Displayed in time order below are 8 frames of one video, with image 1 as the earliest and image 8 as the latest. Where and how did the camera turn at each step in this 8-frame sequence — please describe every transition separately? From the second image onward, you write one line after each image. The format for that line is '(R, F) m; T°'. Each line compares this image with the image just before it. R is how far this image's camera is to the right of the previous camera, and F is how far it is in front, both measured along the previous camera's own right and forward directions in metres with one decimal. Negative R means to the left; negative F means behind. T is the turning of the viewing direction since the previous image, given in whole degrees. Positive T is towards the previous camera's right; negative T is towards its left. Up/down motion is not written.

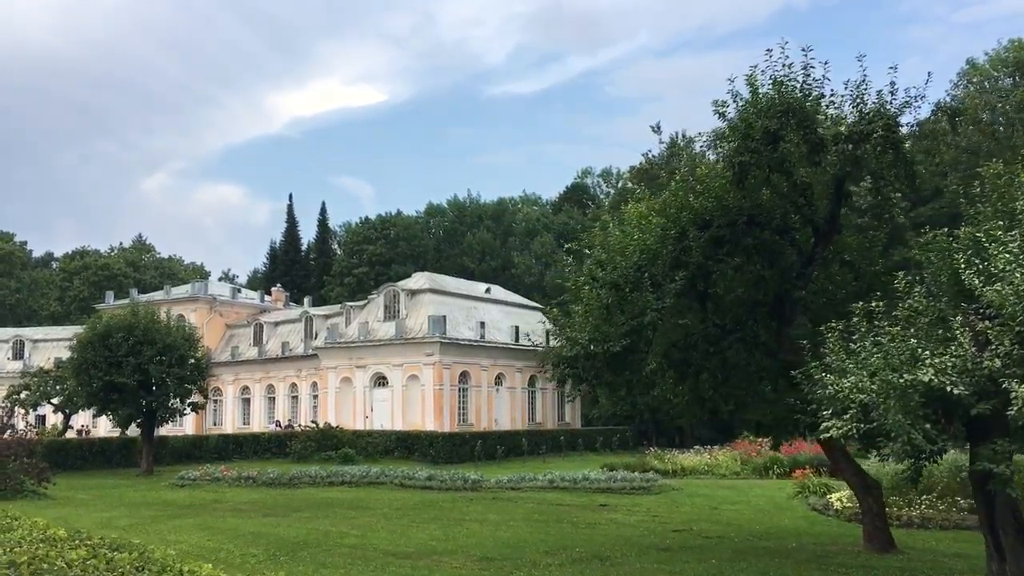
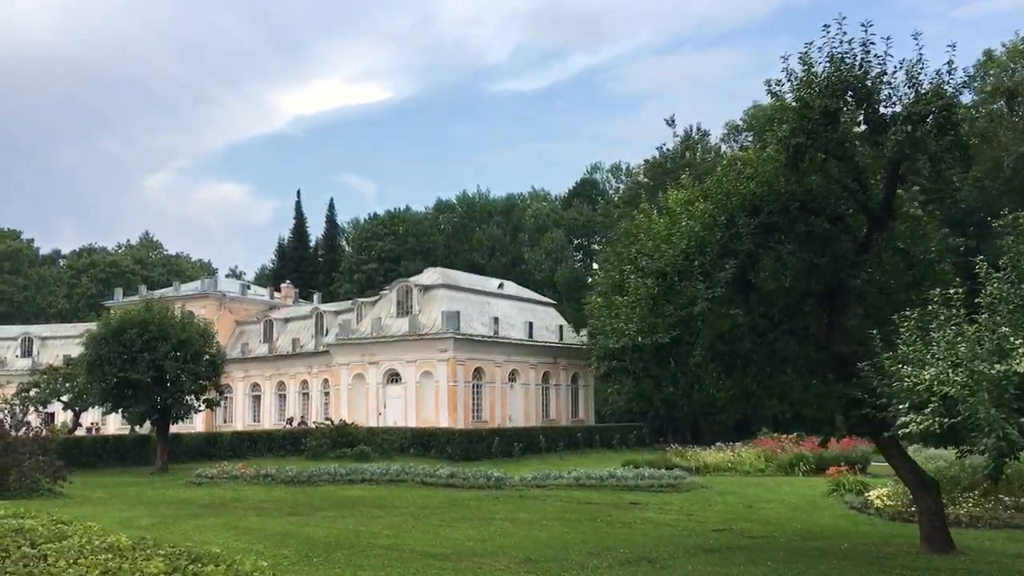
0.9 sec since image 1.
(-0.5, +0.6) m; 0°
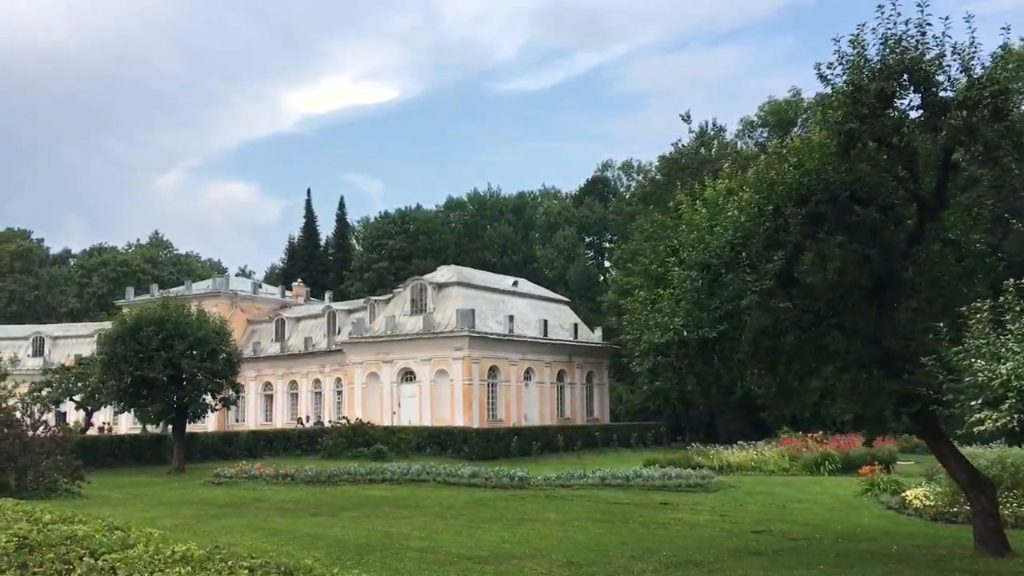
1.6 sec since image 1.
(-0.4, +0.4) m; 0°
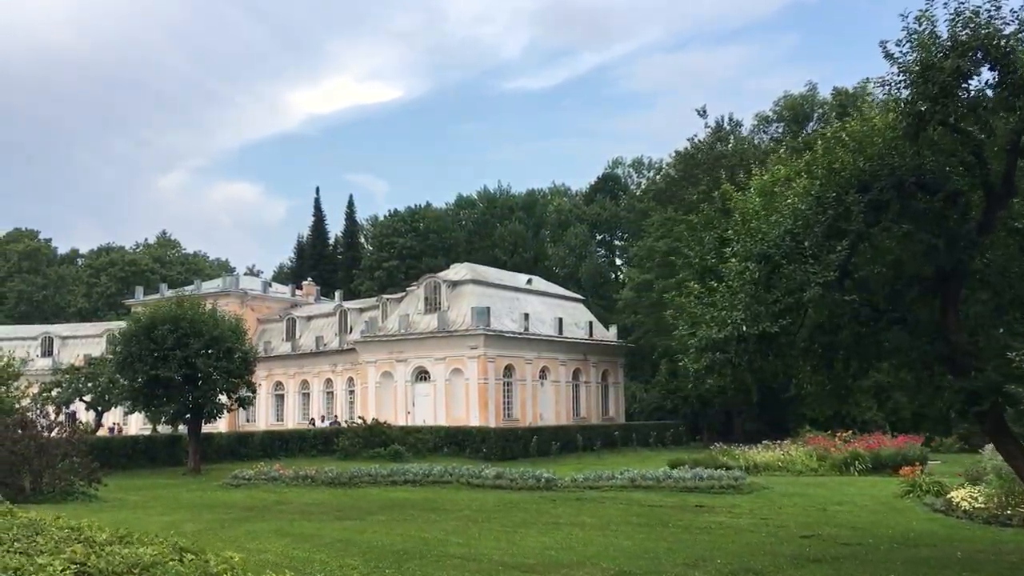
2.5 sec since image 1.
(-0.5, +0.6) m; 0°
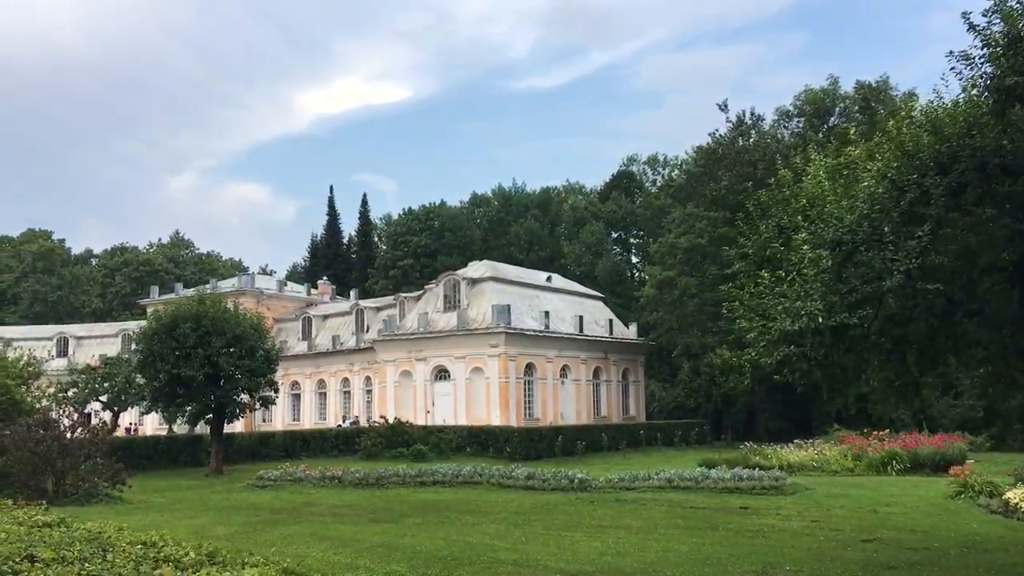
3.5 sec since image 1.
(-0.5, +0.7) m; -1°
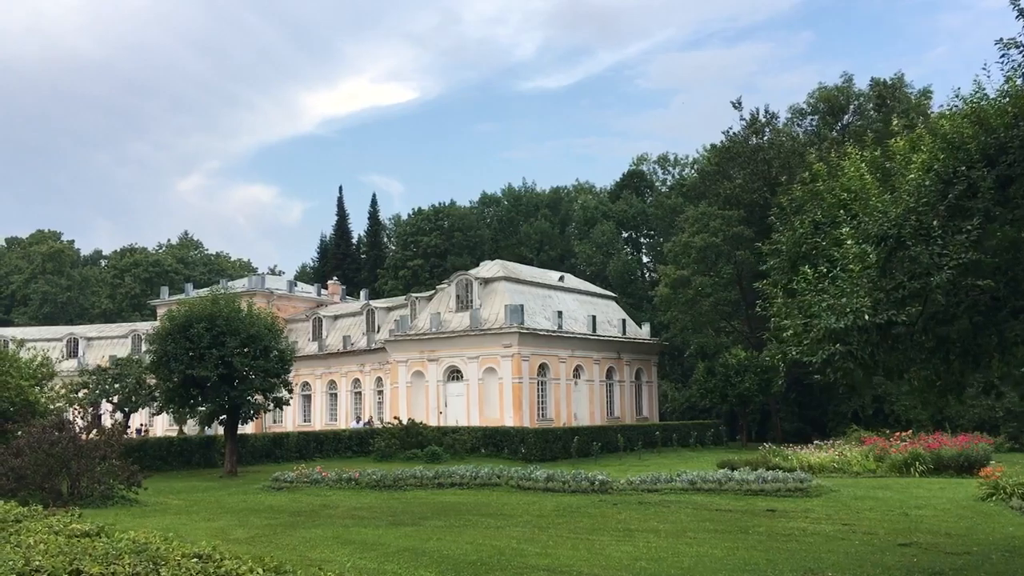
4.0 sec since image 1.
(-0.3, +0.3) m; 0°
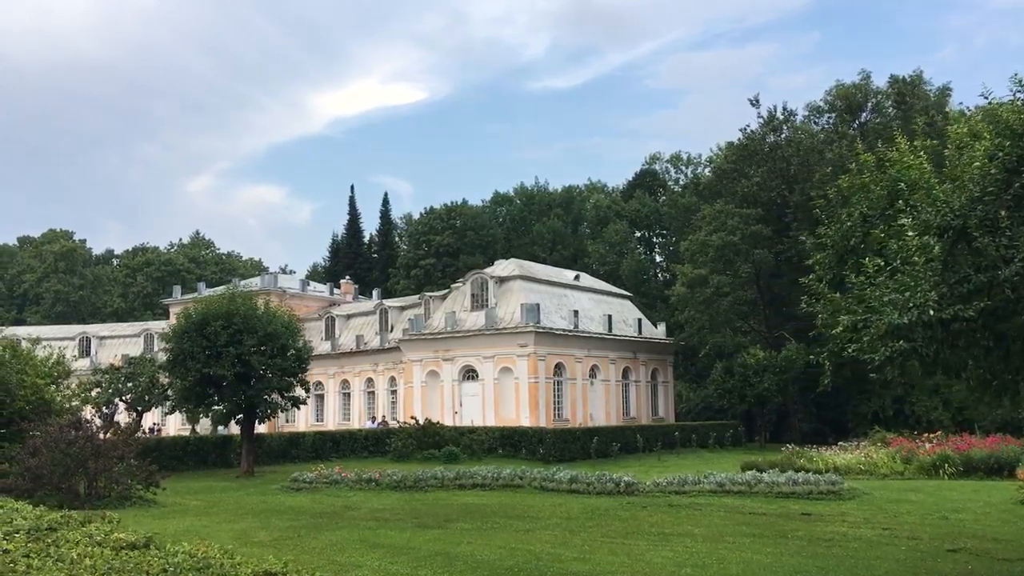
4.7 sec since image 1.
(-0.4, +0.5) m; -1°
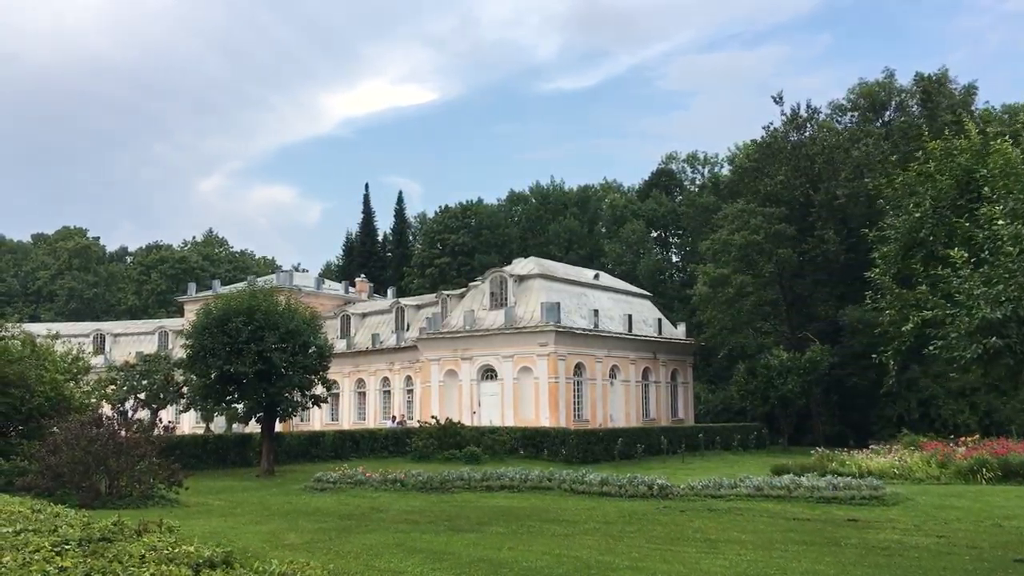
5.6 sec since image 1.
(-0.5, +0.6) m; -1°
